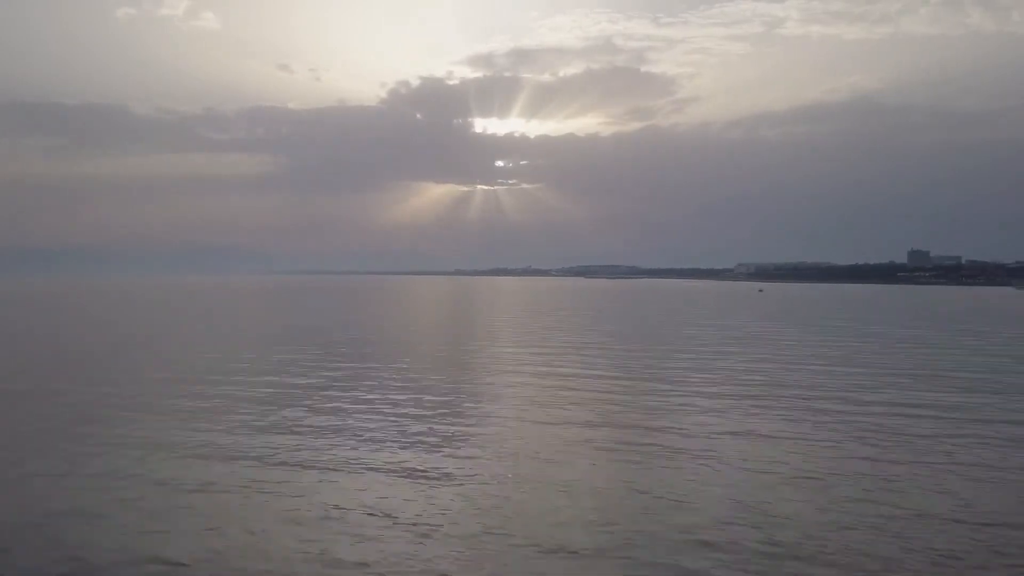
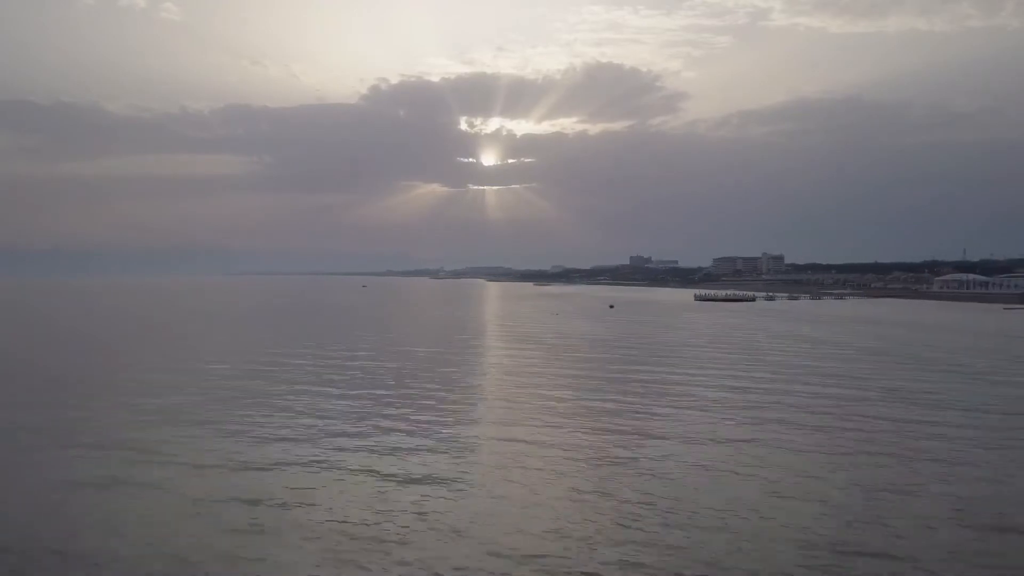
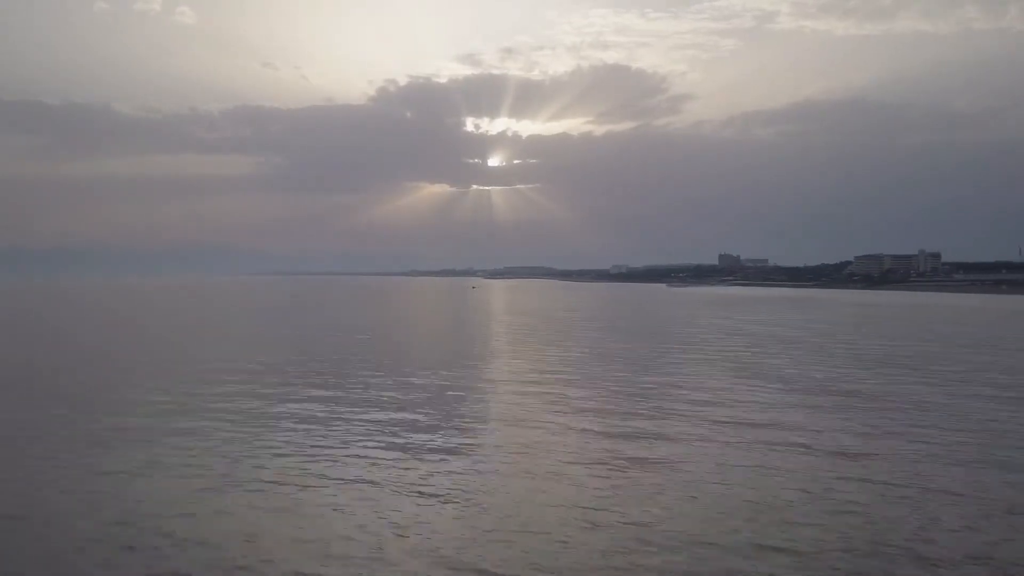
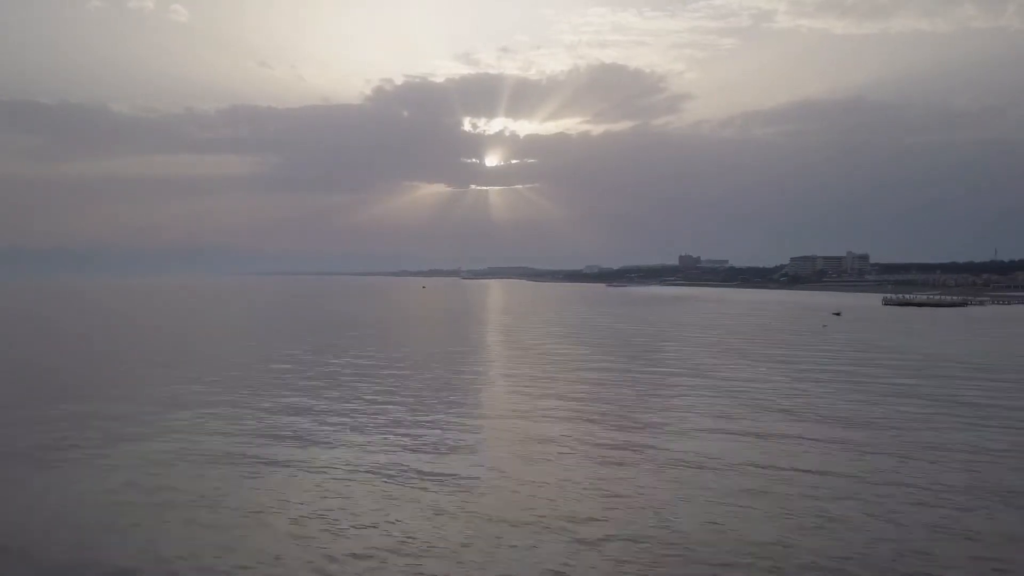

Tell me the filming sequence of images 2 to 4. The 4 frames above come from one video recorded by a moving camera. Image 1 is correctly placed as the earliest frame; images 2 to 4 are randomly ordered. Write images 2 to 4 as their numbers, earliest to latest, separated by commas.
3, 4, 2
